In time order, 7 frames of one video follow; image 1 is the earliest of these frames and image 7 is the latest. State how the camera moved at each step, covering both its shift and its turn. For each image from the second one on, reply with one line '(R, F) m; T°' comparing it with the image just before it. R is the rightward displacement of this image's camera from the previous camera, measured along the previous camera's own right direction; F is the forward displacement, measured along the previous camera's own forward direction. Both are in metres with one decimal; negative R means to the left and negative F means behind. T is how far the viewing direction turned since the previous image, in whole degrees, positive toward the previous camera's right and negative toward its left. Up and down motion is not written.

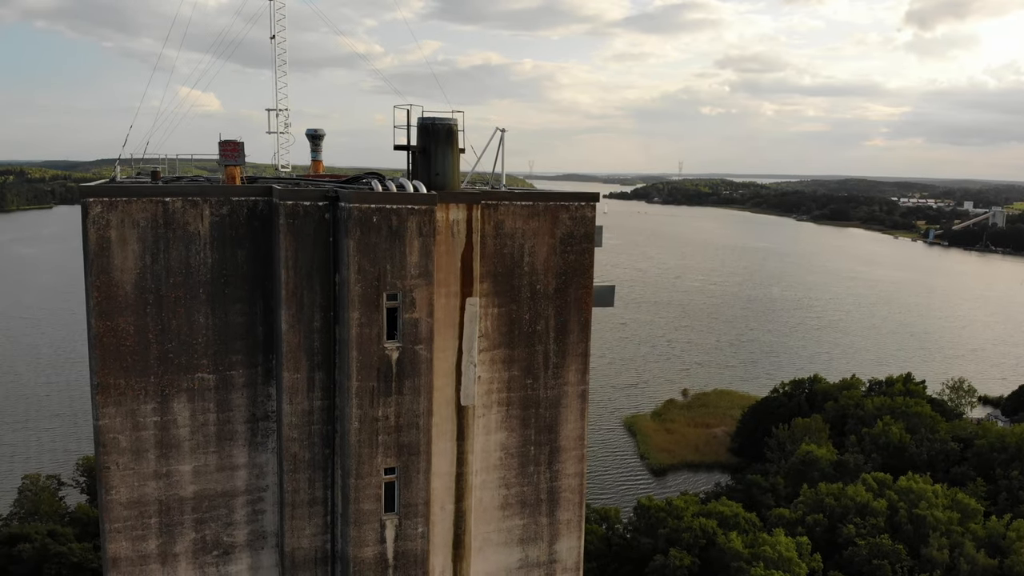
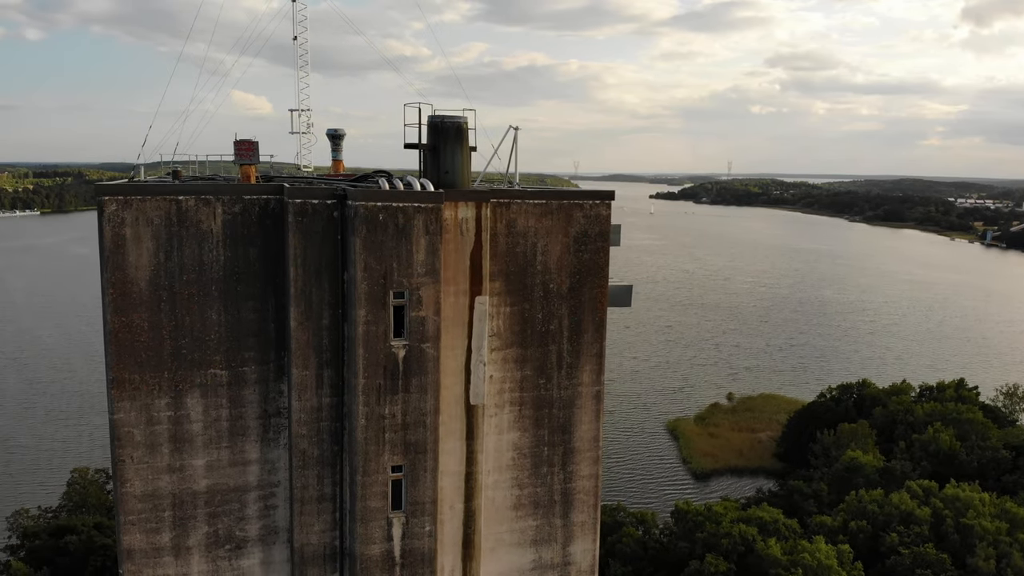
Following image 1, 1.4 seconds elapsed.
(+0.3, +0.1) m; -3°
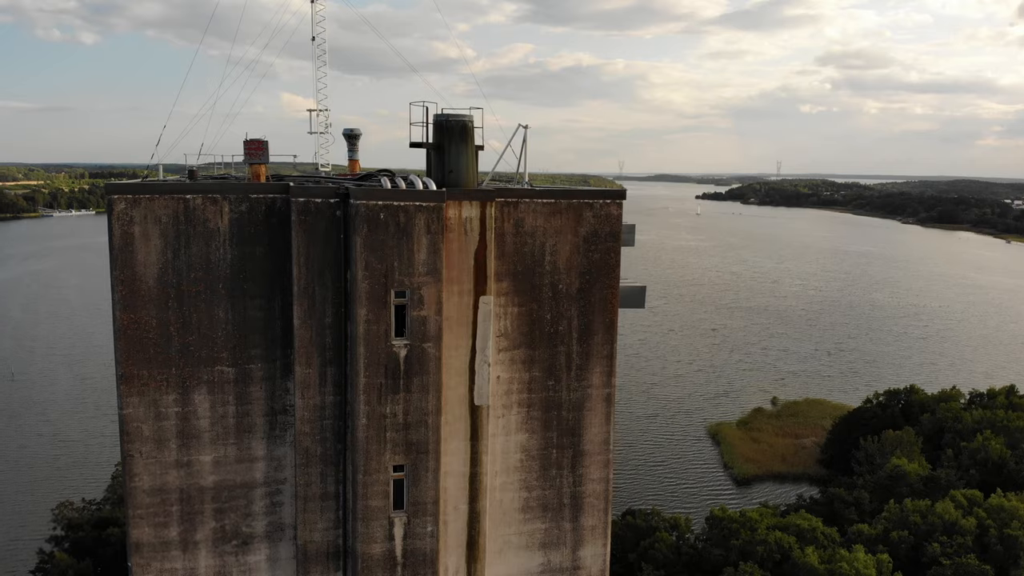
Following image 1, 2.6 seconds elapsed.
(+0.4, +0.1) m; -3°
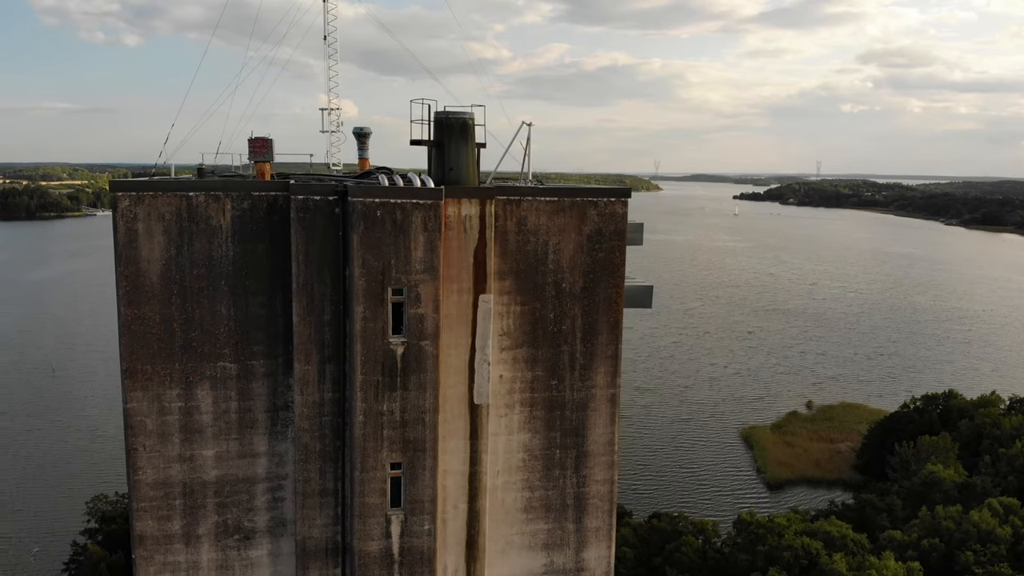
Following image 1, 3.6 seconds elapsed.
(+0.3, +0.1) m; -2°
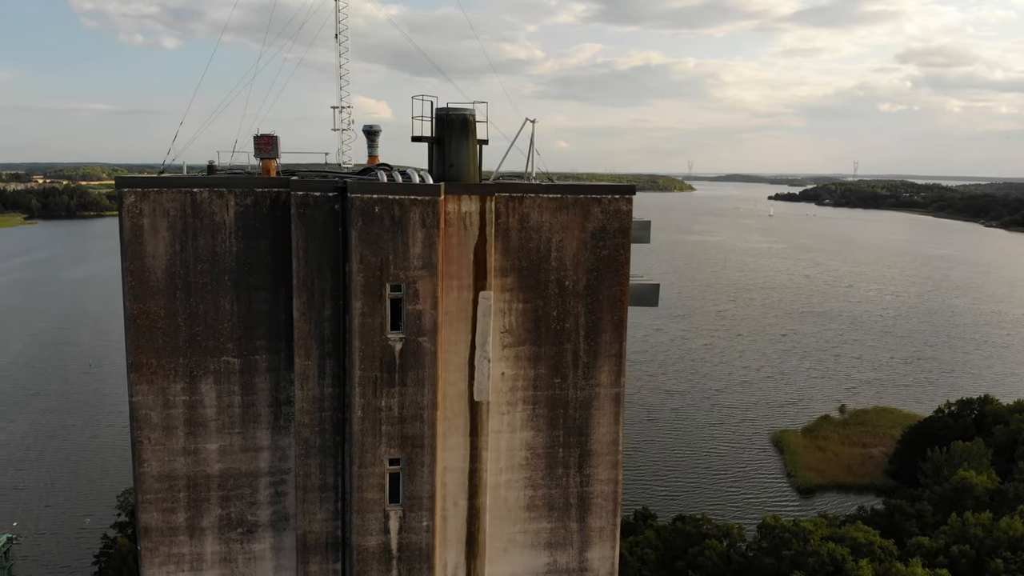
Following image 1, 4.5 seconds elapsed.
(+0.3, 0.0) m; -2°
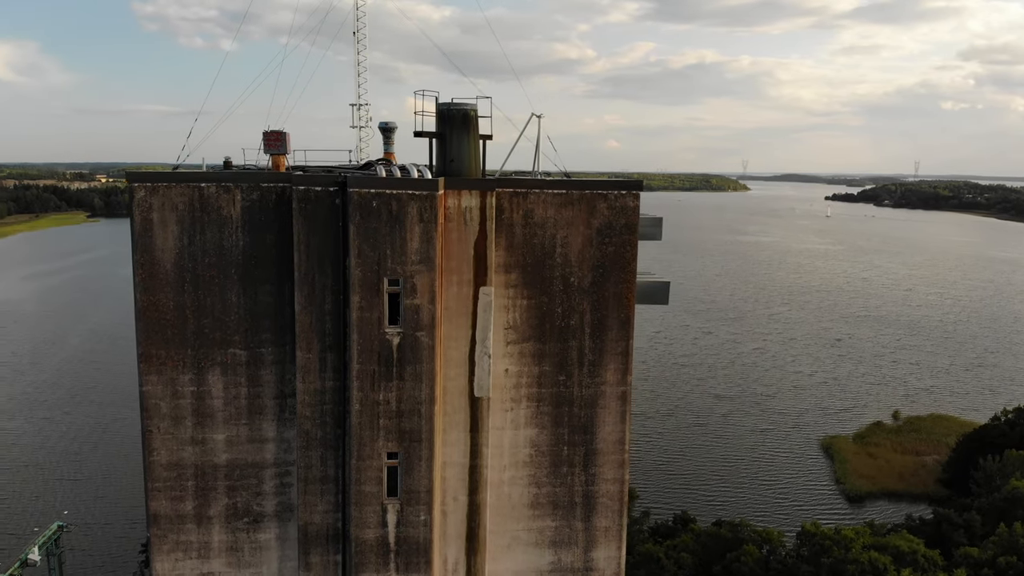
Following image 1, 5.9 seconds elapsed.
(+0.5, 0.0) m; -3°
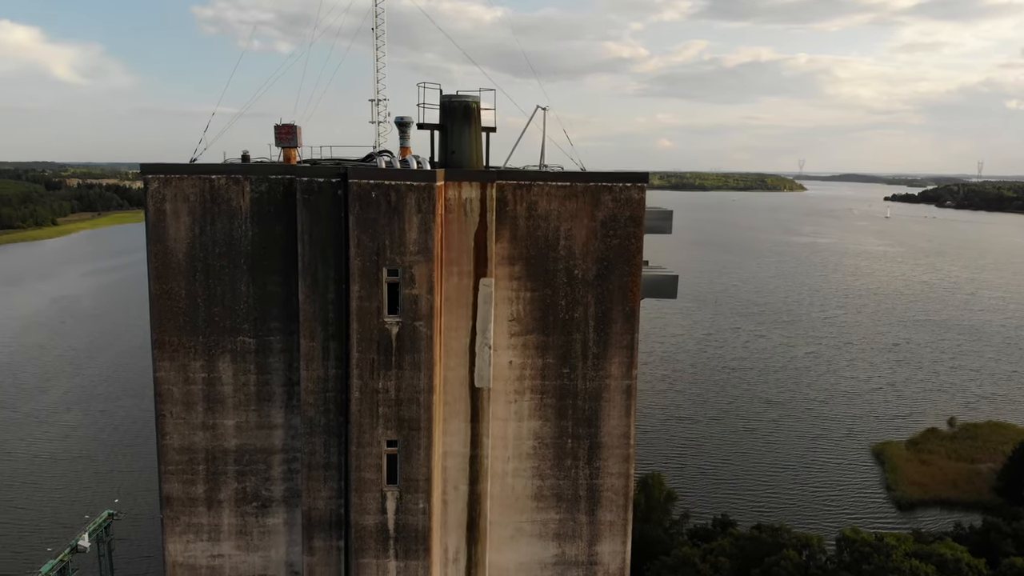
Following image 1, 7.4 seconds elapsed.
(+0.5, 0.0) m; -3°
